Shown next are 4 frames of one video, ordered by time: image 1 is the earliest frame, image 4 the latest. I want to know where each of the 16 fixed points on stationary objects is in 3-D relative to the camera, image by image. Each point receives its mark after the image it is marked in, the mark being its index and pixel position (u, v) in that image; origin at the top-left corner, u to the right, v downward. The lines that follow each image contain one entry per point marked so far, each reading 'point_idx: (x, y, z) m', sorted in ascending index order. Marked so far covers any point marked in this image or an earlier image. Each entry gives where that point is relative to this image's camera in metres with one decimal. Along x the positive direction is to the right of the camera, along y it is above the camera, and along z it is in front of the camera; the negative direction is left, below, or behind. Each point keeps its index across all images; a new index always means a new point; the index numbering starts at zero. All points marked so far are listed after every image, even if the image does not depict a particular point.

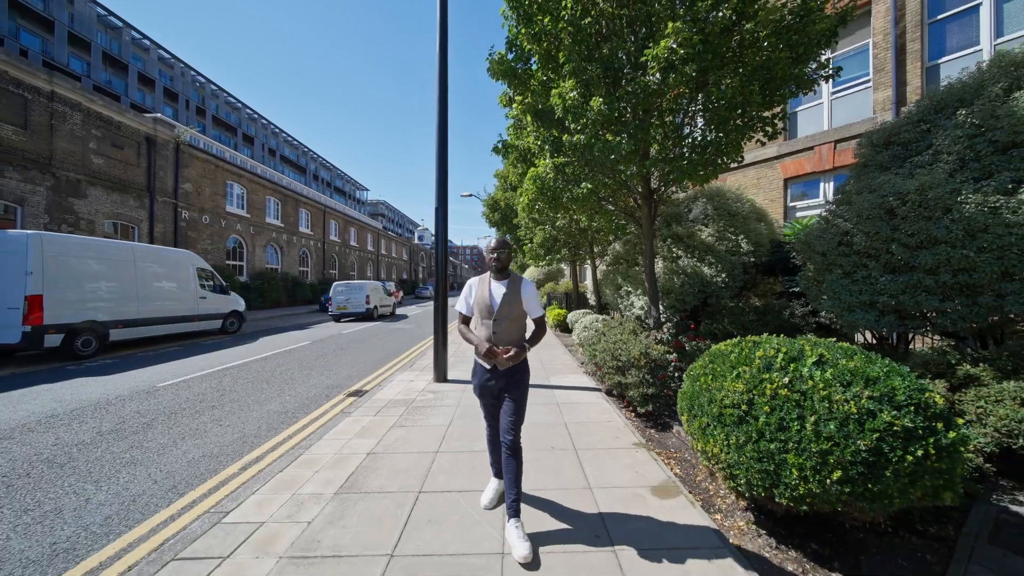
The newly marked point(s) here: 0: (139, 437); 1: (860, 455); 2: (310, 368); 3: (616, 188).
0: (-4.7, -1.9, +4.6) m
1: (+2.0, -1.0, +2.1) m
2: (-4.6, -1.8, +8.3) m
3: (+1.7, +1.6, +6.1) m
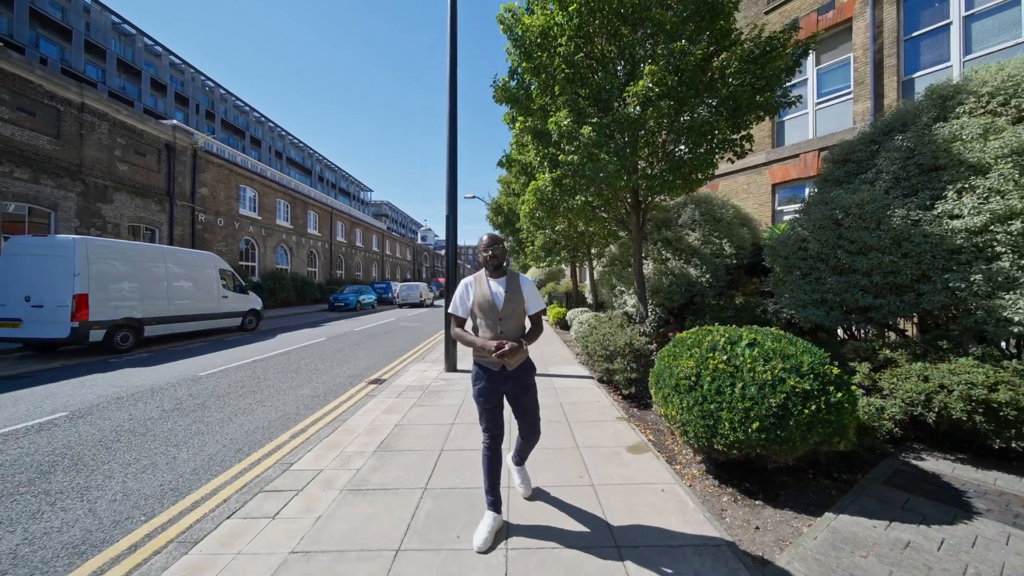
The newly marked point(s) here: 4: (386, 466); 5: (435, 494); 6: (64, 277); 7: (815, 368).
0: (-4.6, -1.8, +5.4) m
1: (+2.0, -1.0, +2.9) m
2: (-4.5, -1.8, +9.1) m
3: (+1.8, +1.7, +6.8) m
4: (-1.2, -1.7, +3.6) m
5: (-0.7, -1.7, +3.1) m
6: (-11.2, +0.3, +9.2) m
7: (+2.5, -0.6, +3.0) m
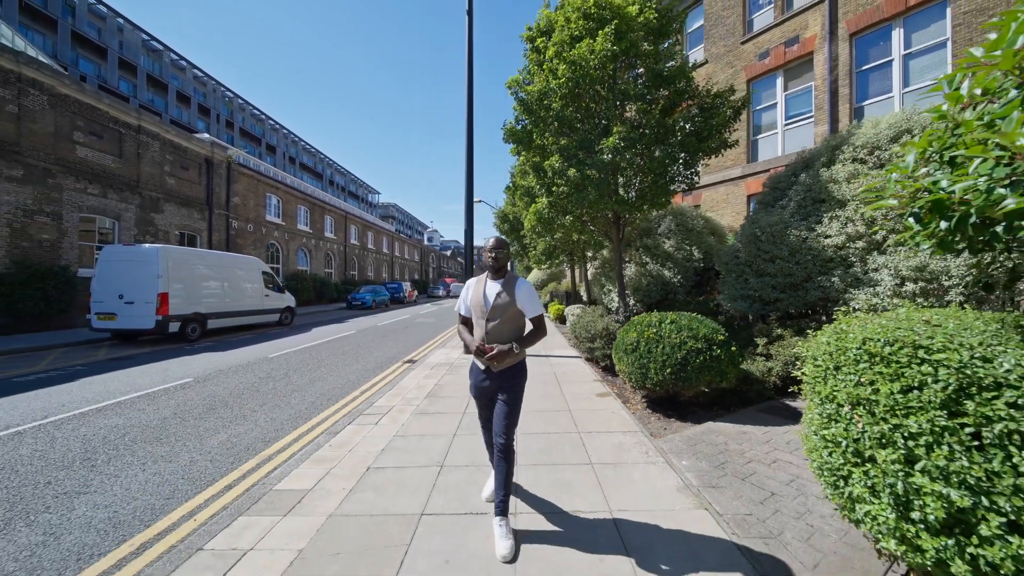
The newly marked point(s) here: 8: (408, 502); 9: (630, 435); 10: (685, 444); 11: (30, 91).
0: (-4.5, -1.8, +7.3) m
1: (+2.1, -0.9, +4.7) m
2: (-4.3, -1.8, +11.0) m
3: (+1.9, +1.7, +8.7) m
4: (-1.1, -1.7, +5.5) m
5: (-0.6, -1.7, +5.0) m
6: (-11.0, +0.3, +11.2) m
7: (+2.6, -0.6, +4.8) m
8: (-0.9, -1.8, +3.0) m
9: (+1.4, -1.7, +4.2) m
10: (+1.9, -1.7, +4.0) m
11: (-17.4, +7.1, +13.2) m
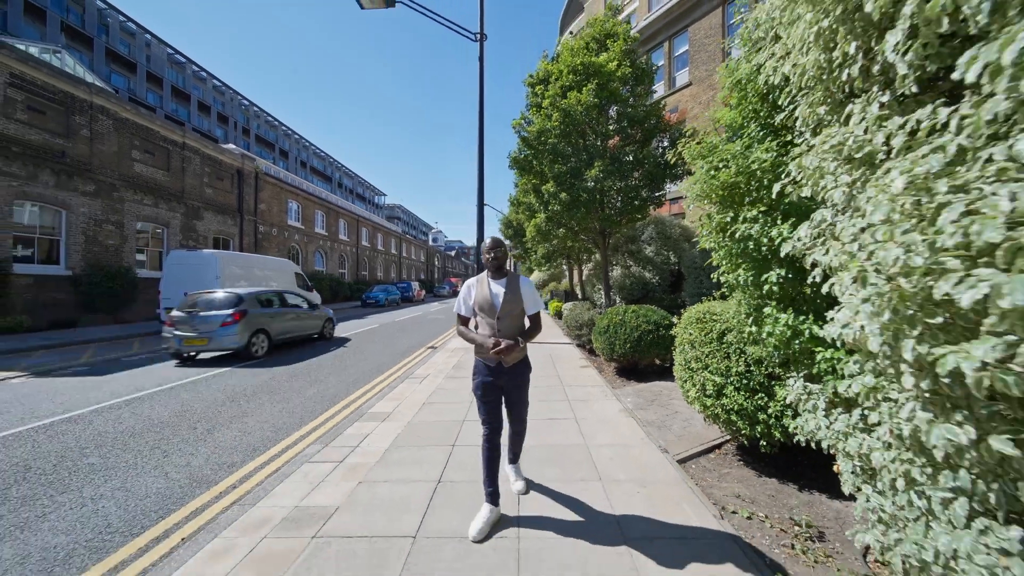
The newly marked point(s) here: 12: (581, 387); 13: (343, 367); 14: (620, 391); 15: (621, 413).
0: (-4.4, -1.8, +9.3) m
1: (+2.2, -0.9, +6.6) m
2: (-4.2, -1.8, +13.0) m
3: (+2.0, +1.7, +10.6) m
4: (-1.0, -1.7, +7.4) m
5: (-0.5, -1.7, +6.9) m
6: (-10.9, +0.3, +13.2) m
7: (+2.7, -0.6, +6.8) m
8: (-0.8, -1.7, +5.0) m
9: (+1.4, -1.7, +6.1) m
10: (+2.0, -1.7, +5.9) m
11: (-17.2, +7.1, +15.3) m
12: (+1.2, -1.7, +6.2) m
13: (-3.9, -1.8, +8.5) m
14: (+1.7, -1.7, +6.0) m
15: (+1.5, -1.7, +4.9) m
